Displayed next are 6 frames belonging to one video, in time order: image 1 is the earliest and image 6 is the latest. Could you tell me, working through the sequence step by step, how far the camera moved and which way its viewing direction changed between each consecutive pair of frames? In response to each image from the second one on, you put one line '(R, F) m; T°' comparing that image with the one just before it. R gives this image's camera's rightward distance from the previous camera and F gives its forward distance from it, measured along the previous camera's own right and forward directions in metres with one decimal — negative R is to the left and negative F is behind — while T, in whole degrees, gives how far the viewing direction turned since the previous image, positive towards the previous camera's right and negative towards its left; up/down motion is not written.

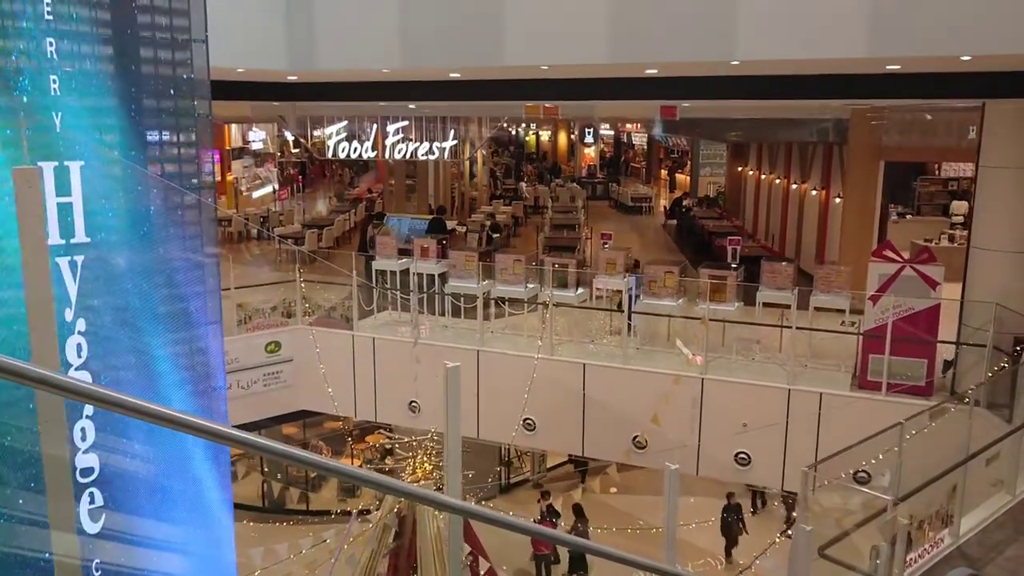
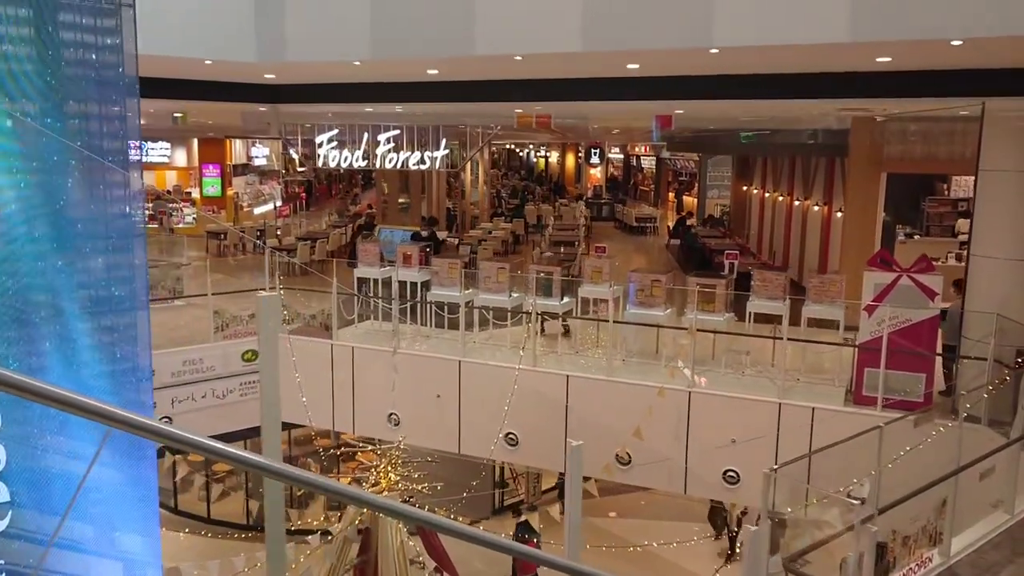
(+0.3, +0.3) m; -1°
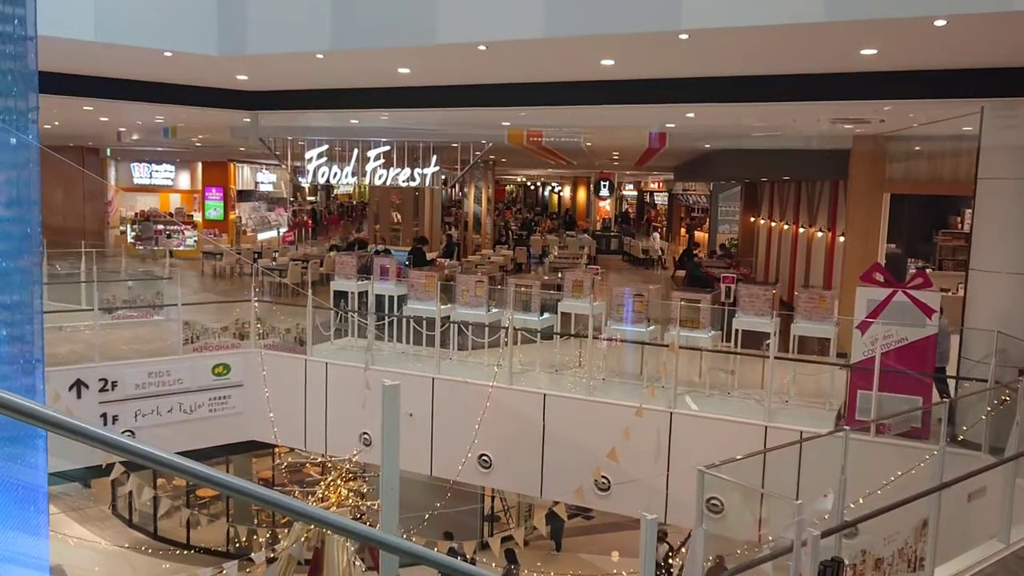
(+0.4, +0.4) m; -1°
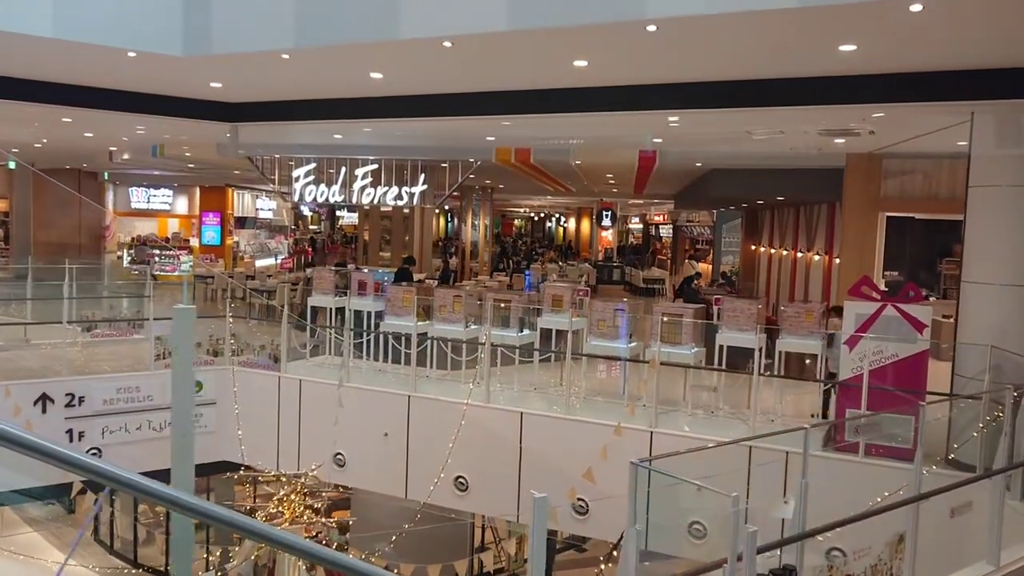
(+0.3, +0.3) m; -1°
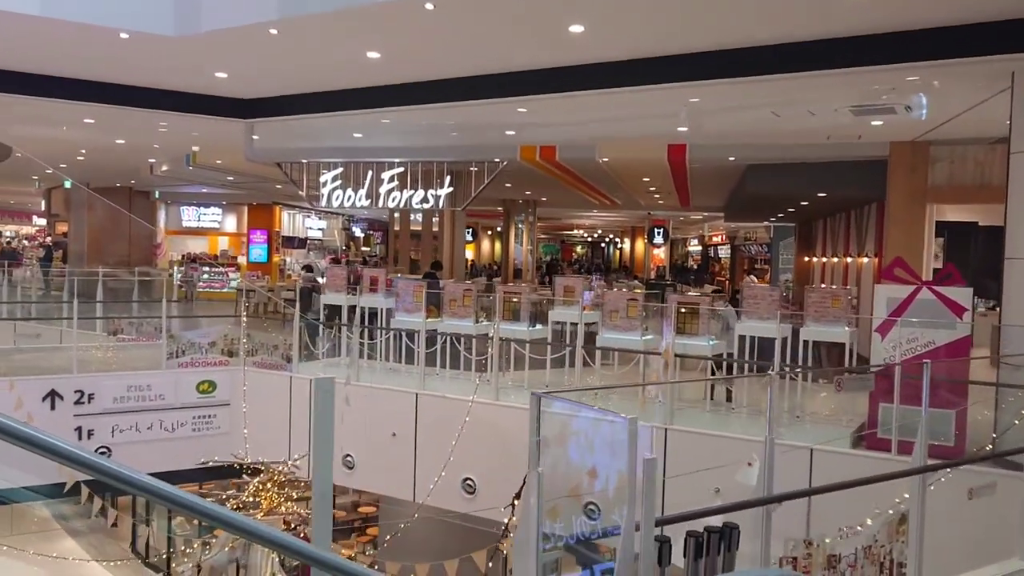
(+0.5, +0.4) m; -4°
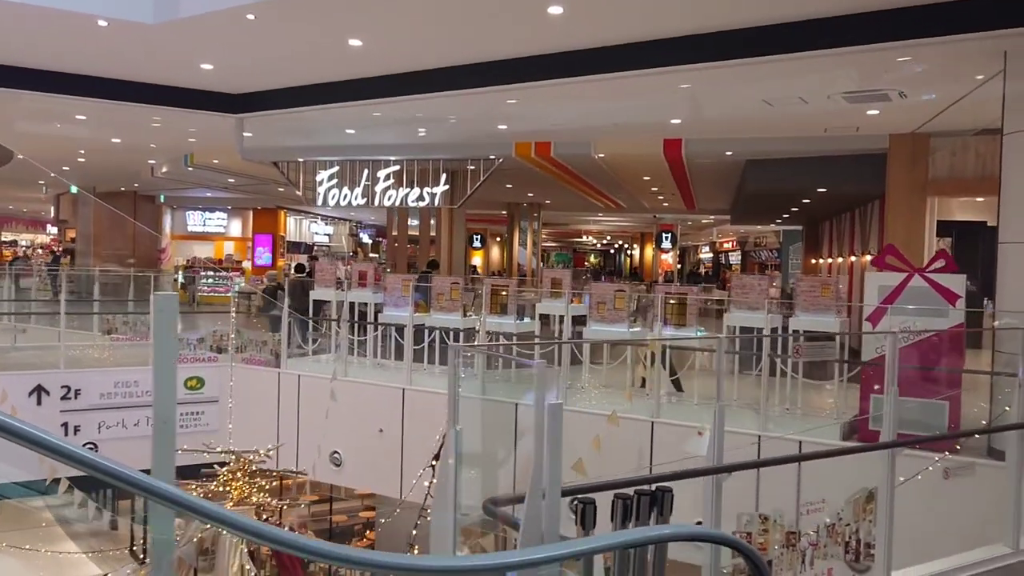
(+0.2, +0.1) m; -1°
